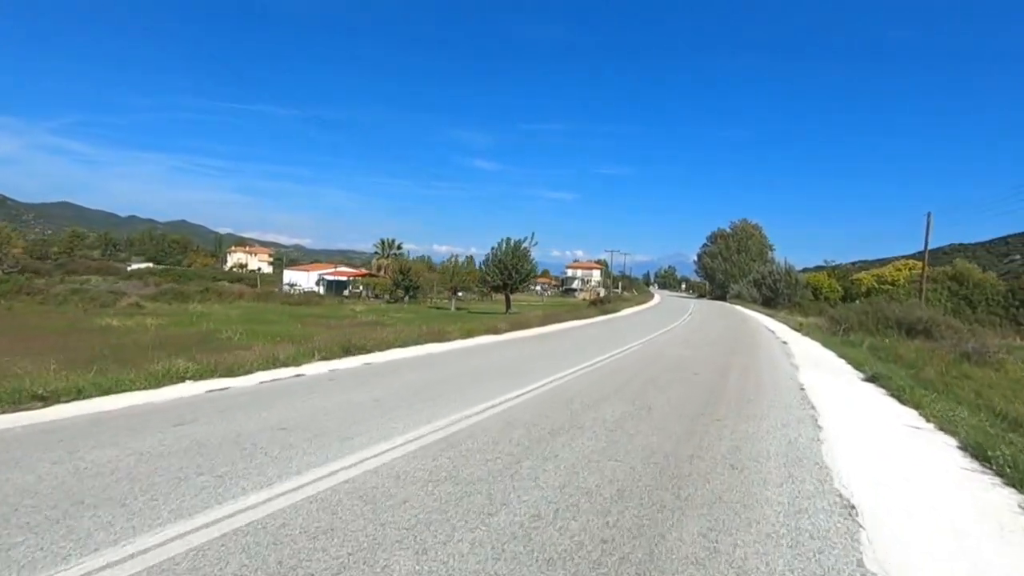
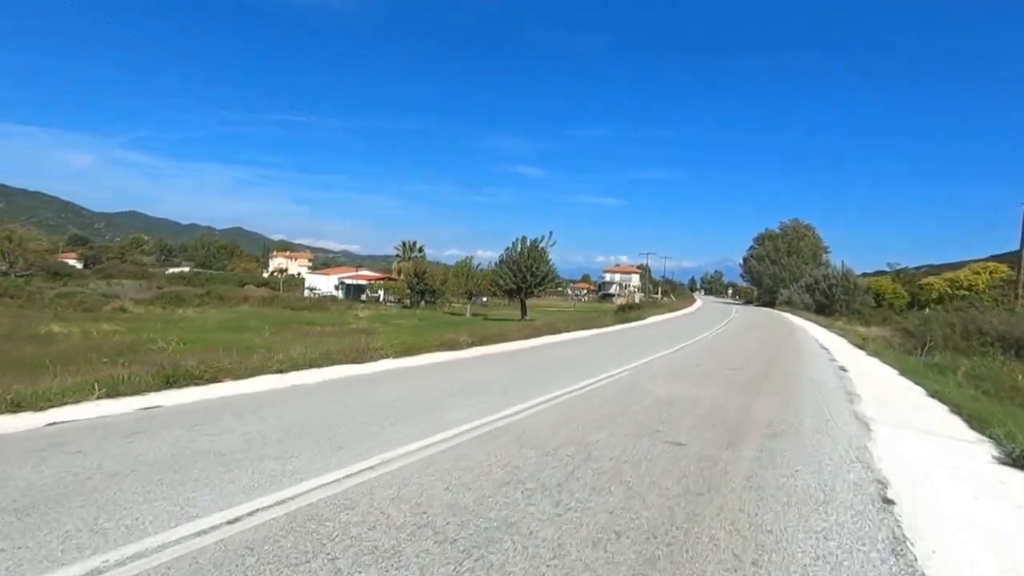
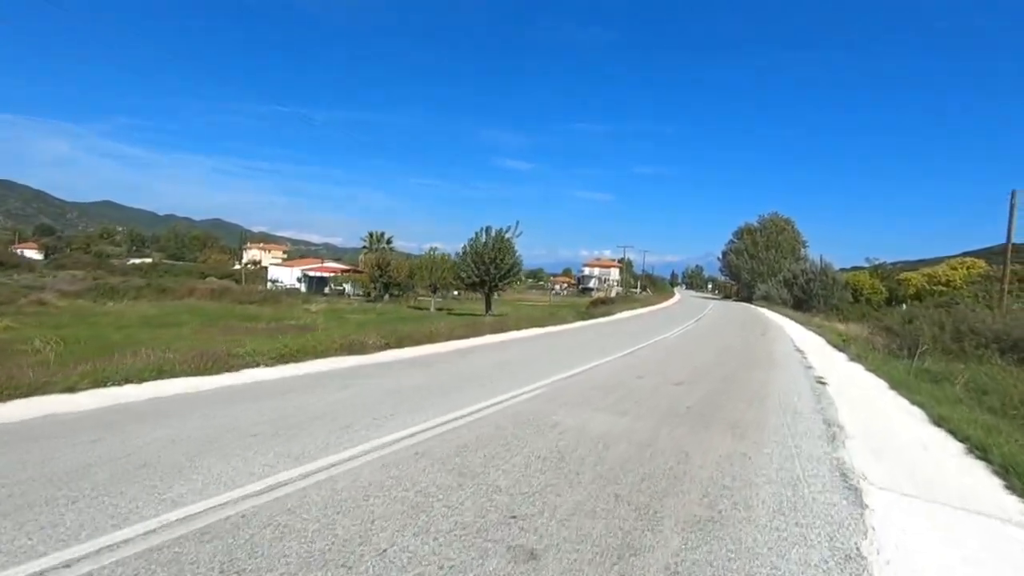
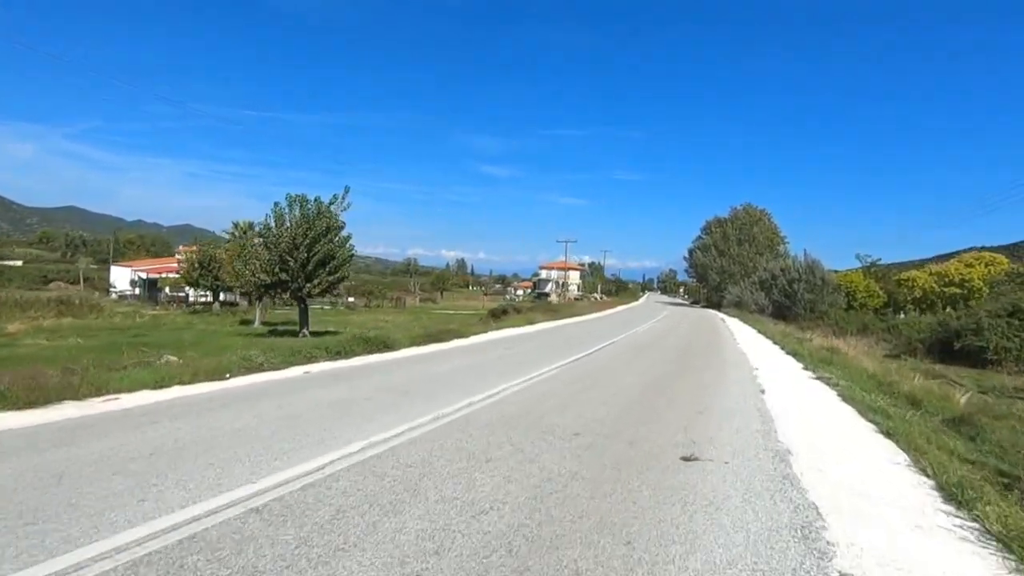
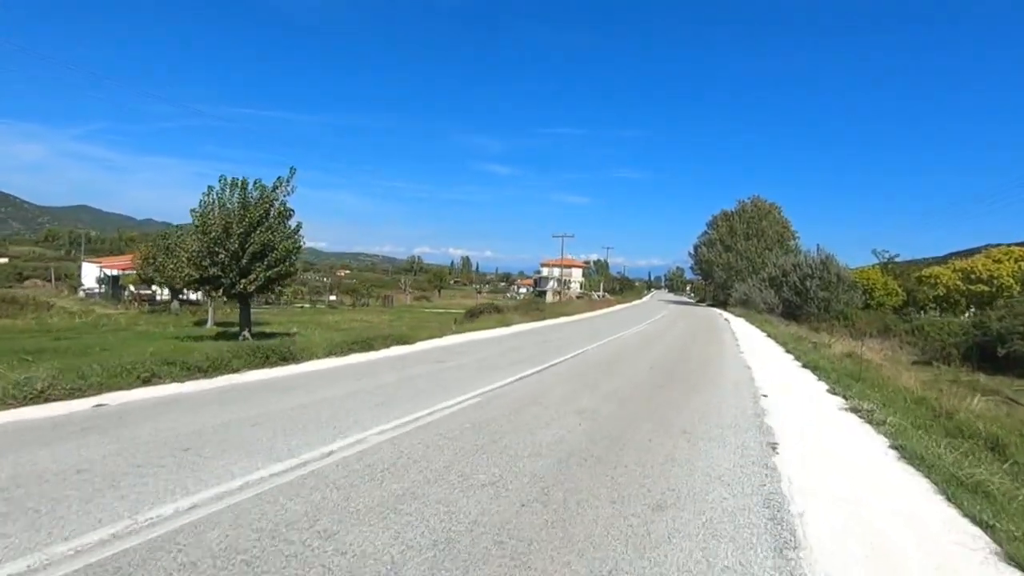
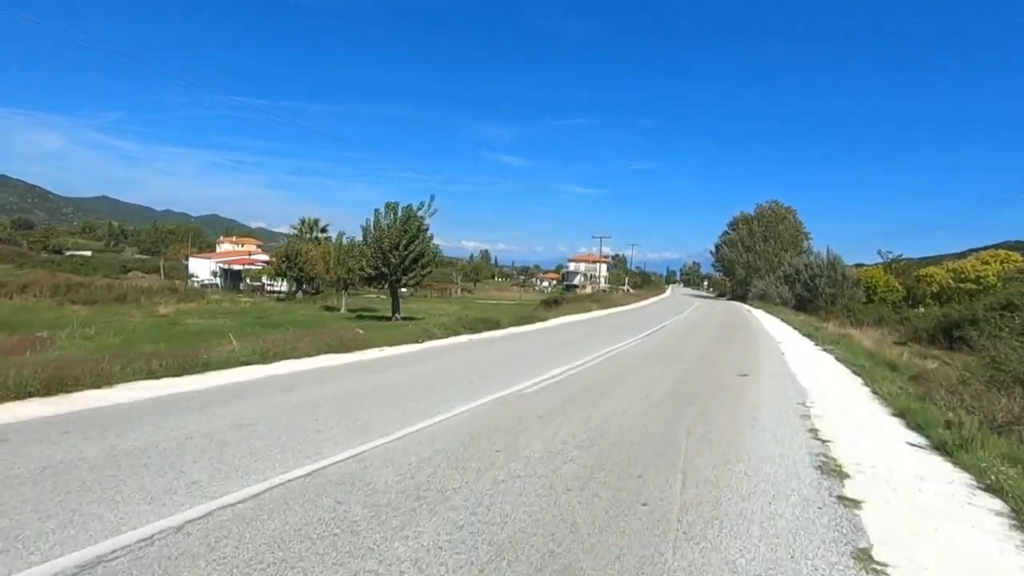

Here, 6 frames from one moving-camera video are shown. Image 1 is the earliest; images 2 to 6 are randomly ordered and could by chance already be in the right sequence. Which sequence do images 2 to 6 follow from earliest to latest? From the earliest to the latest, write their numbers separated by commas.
2, 3, 6, 4, 5
